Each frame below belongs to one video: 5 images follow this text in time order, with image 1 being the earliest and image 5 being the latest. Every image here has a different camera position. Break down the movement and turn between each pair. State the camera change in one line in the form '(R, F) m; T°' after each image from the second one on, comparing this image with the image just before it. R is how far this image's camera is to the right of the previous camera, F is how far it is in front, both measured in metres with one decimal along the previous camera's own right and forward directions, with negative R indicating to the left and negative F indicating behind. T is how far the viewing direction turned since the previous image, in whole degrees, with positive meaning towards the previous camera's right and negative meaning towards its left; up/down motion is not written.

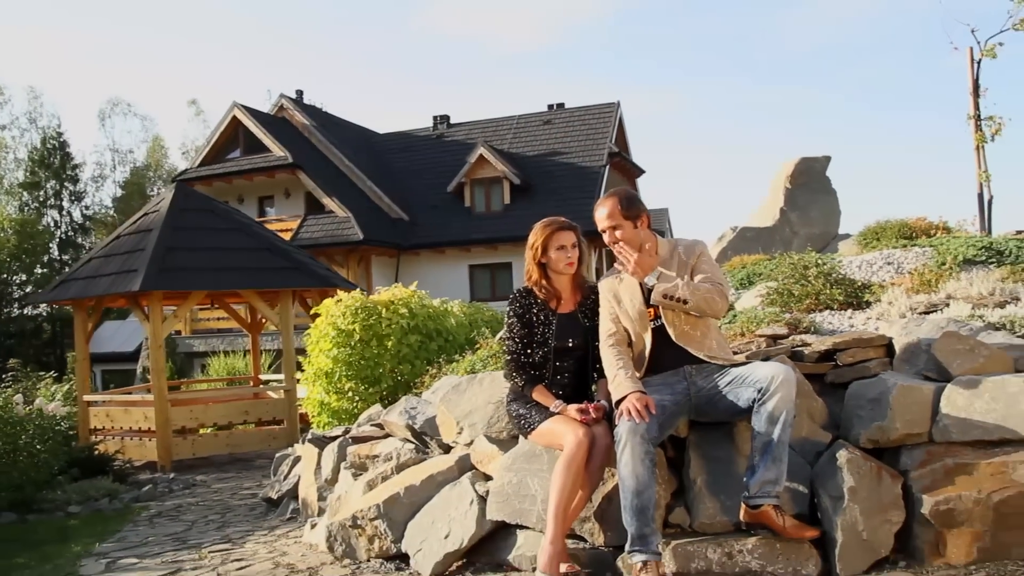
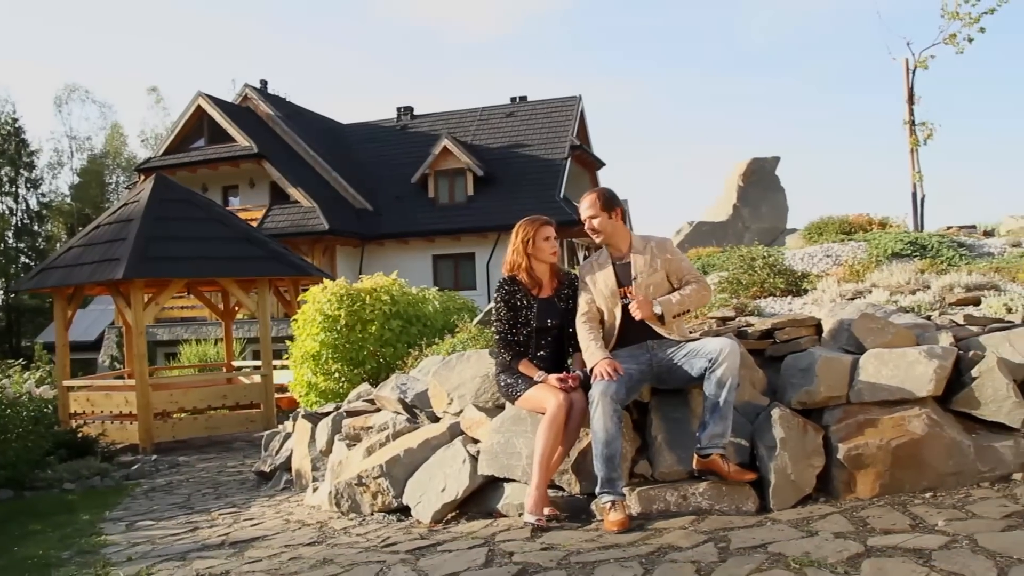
(-0.2, -0.8) m; +3°
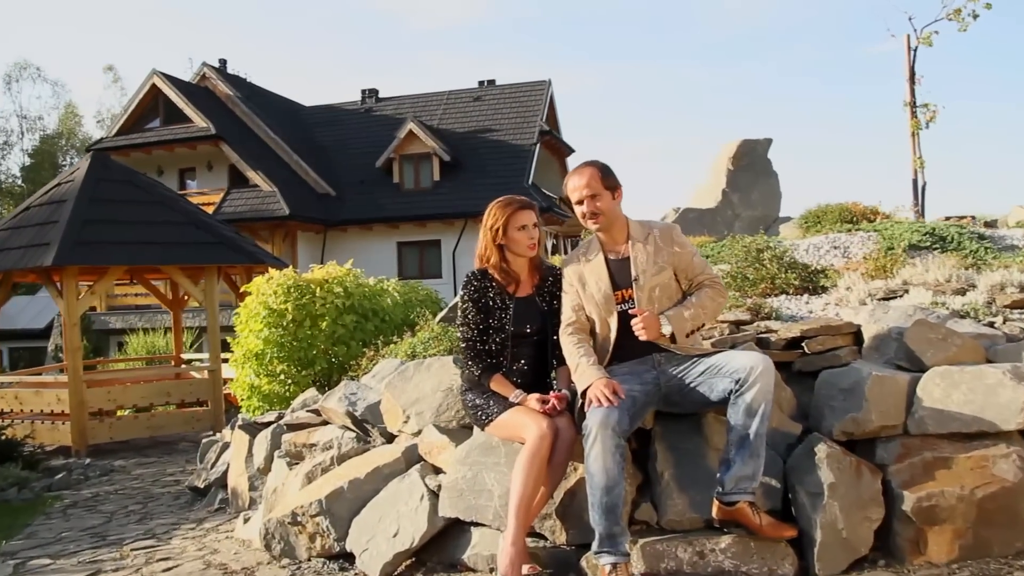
(0.0, +1.1) m; +2°
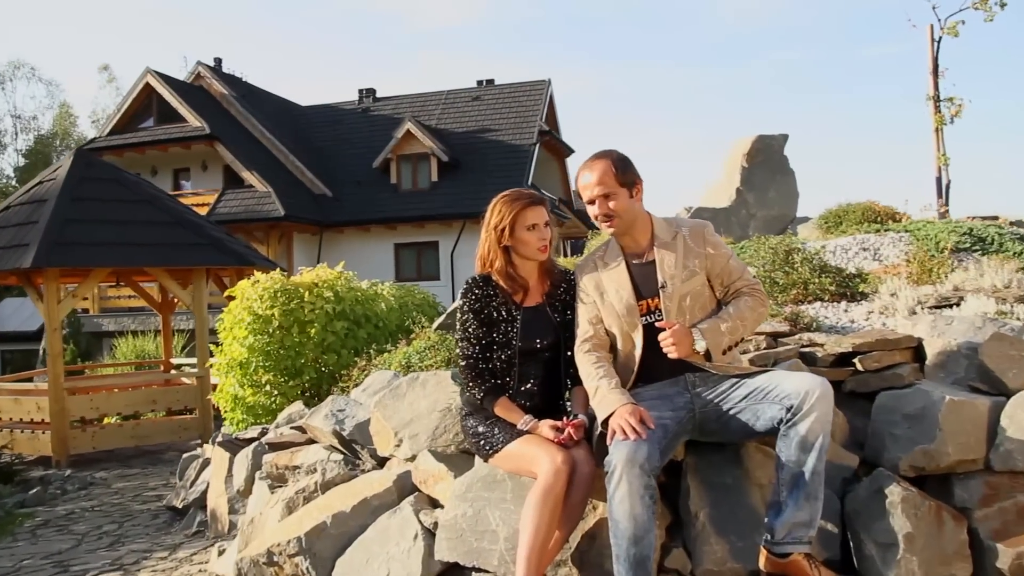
(0.0, +0.6) m; 0°
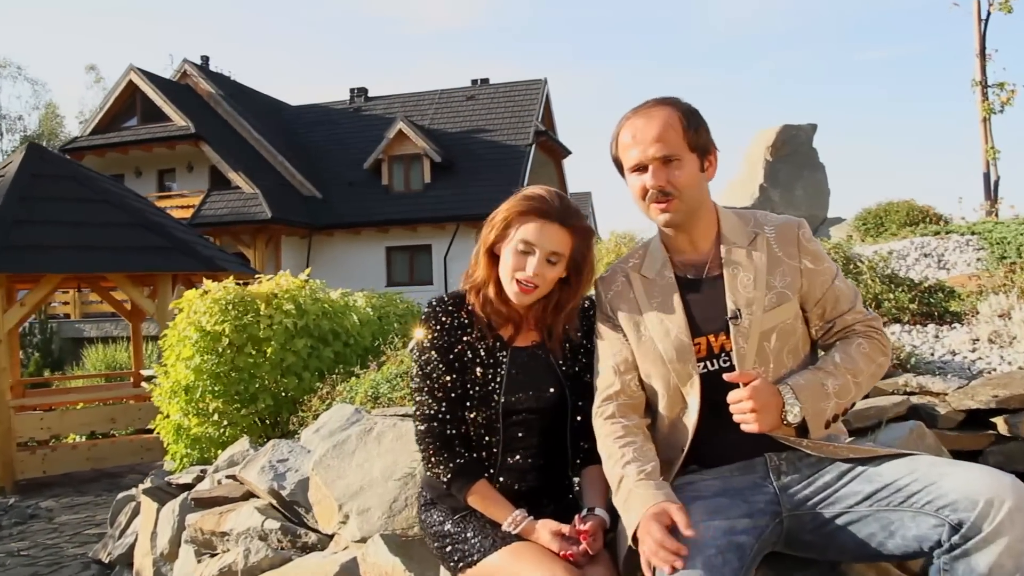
(0.0, +1.3) m; 0°
